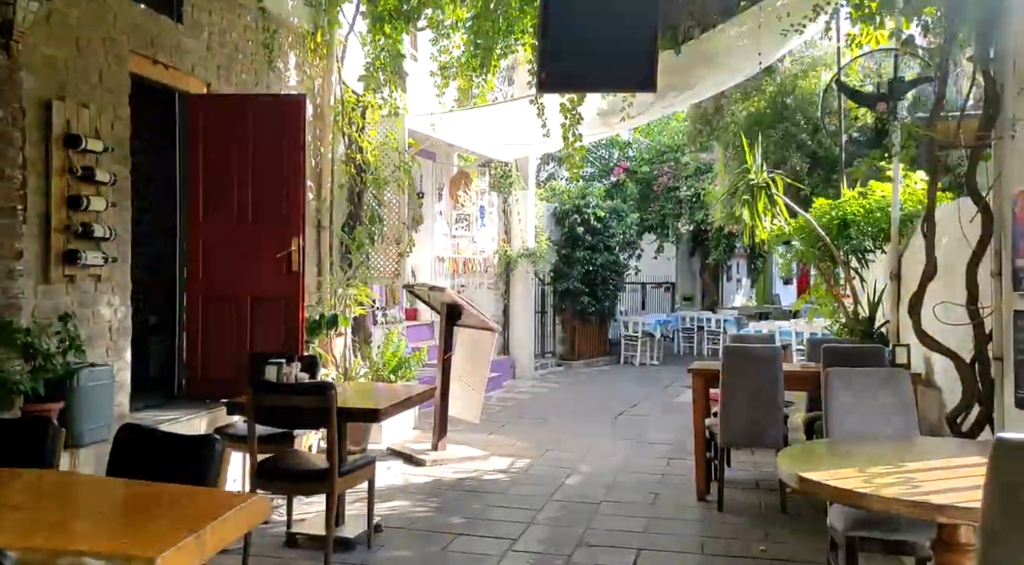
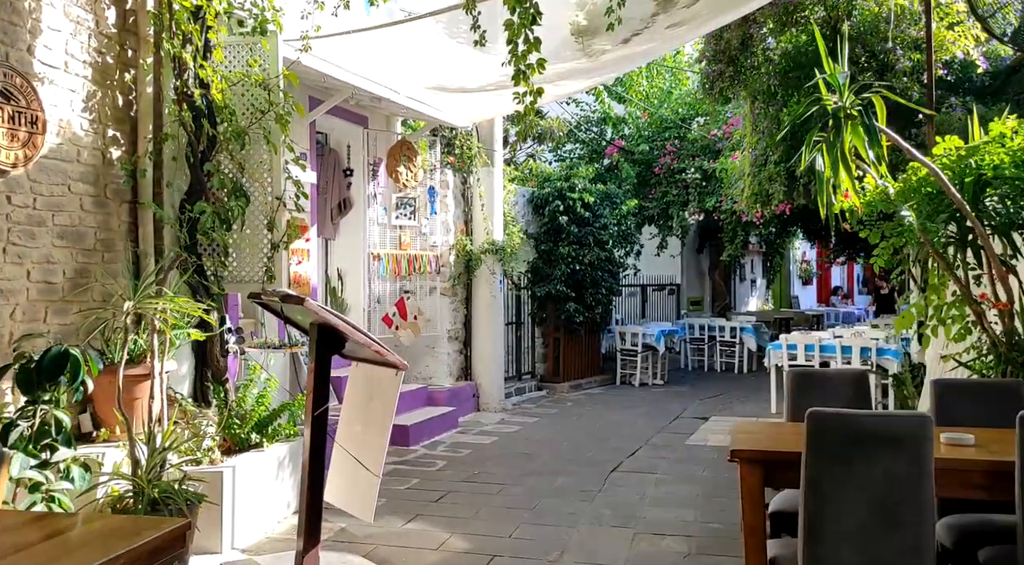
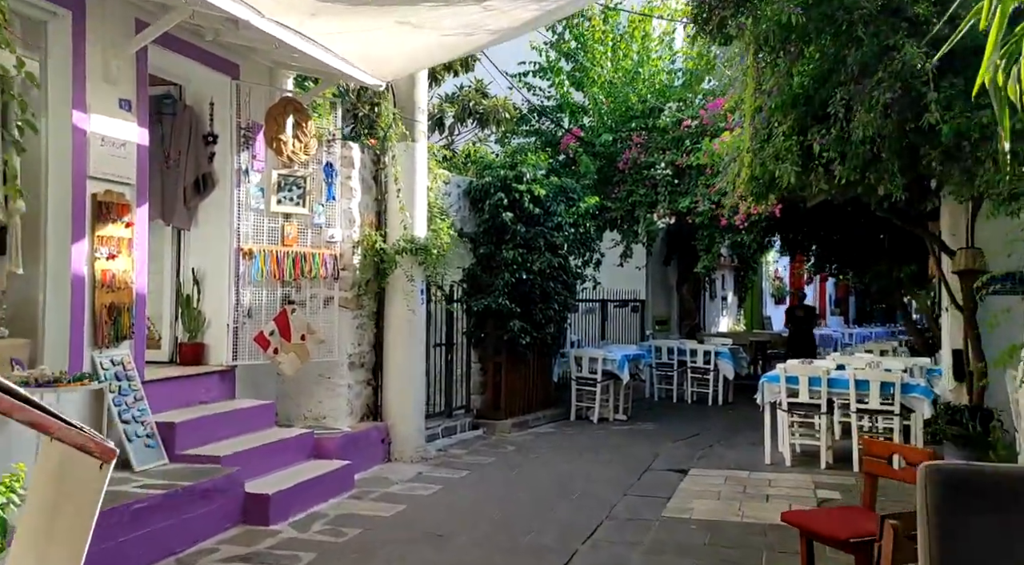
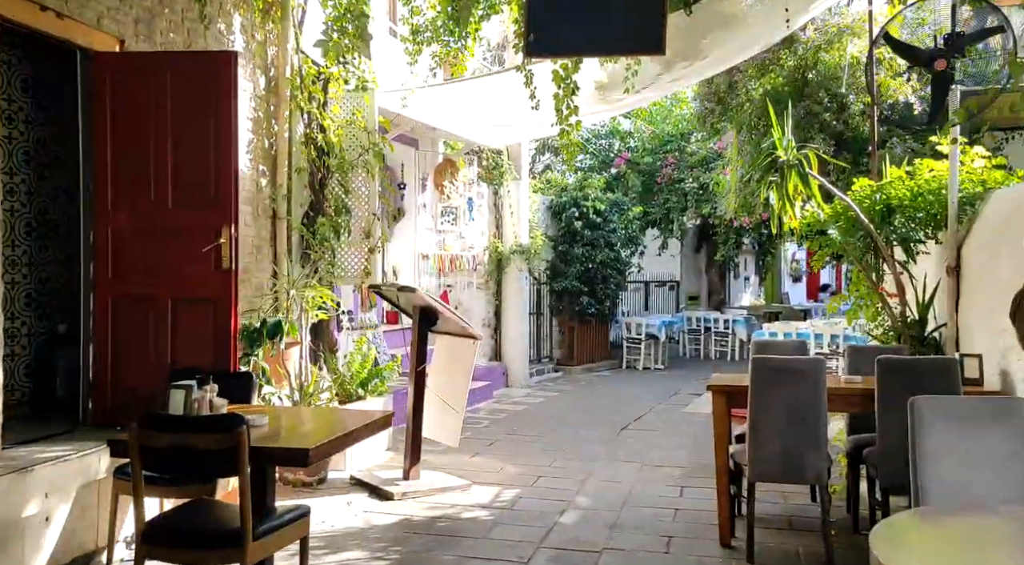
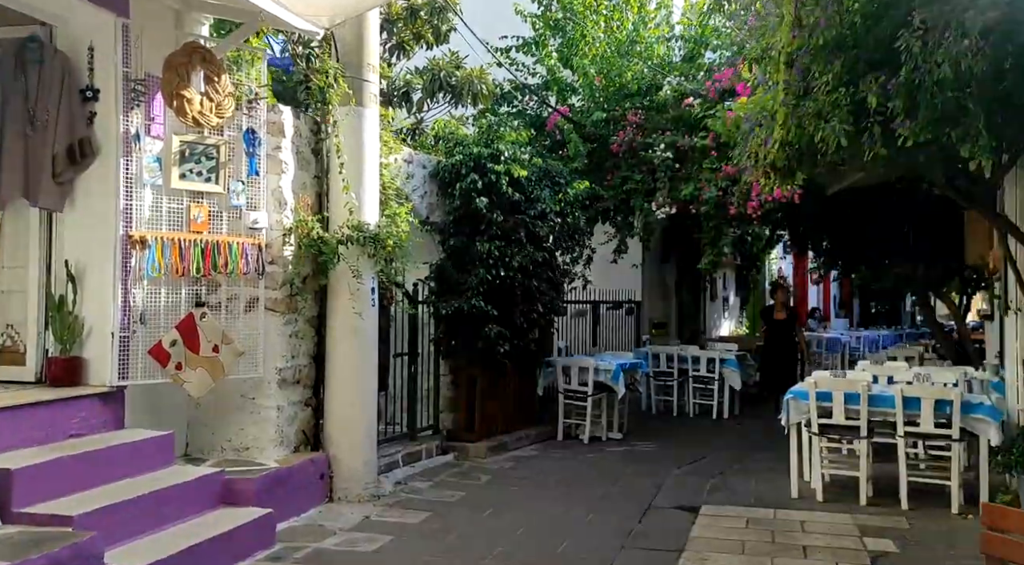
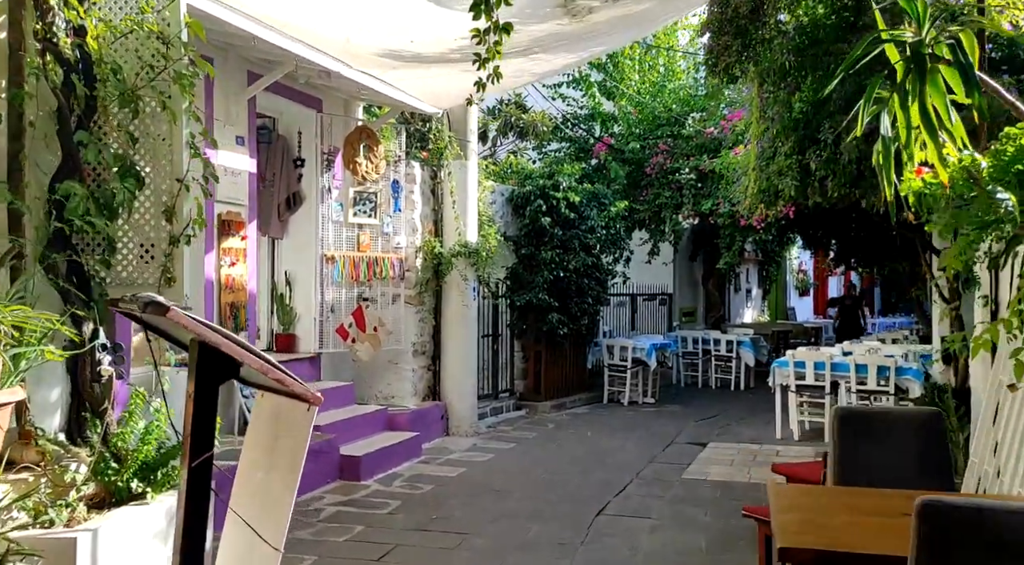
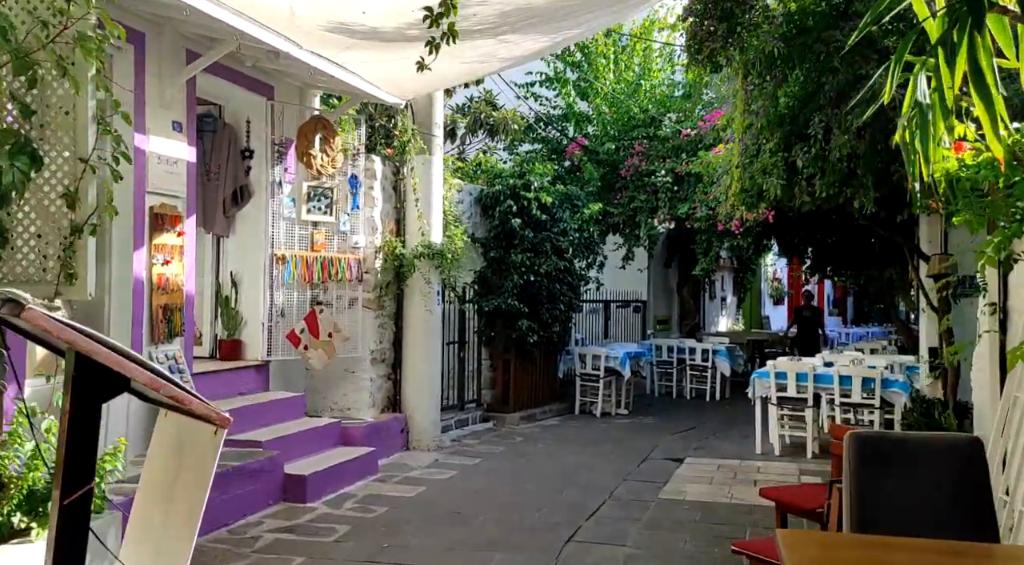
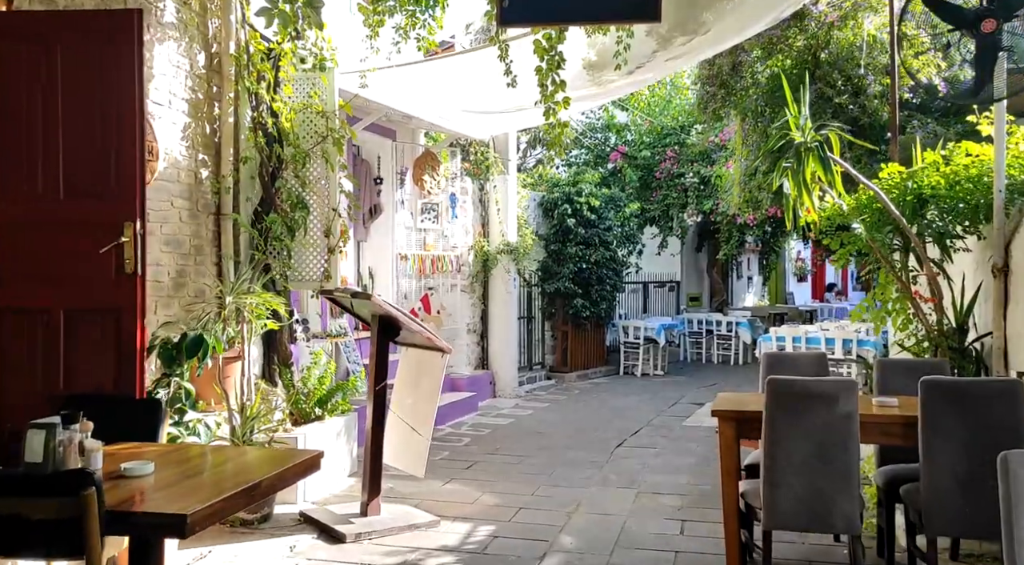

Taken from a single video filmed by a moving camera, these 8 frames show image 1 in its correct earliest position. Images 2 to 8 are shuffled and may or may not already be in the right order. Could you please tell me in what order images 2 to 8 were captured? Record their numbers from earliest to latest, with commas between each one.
4, 8, 2, 6, 7, 3, 5
